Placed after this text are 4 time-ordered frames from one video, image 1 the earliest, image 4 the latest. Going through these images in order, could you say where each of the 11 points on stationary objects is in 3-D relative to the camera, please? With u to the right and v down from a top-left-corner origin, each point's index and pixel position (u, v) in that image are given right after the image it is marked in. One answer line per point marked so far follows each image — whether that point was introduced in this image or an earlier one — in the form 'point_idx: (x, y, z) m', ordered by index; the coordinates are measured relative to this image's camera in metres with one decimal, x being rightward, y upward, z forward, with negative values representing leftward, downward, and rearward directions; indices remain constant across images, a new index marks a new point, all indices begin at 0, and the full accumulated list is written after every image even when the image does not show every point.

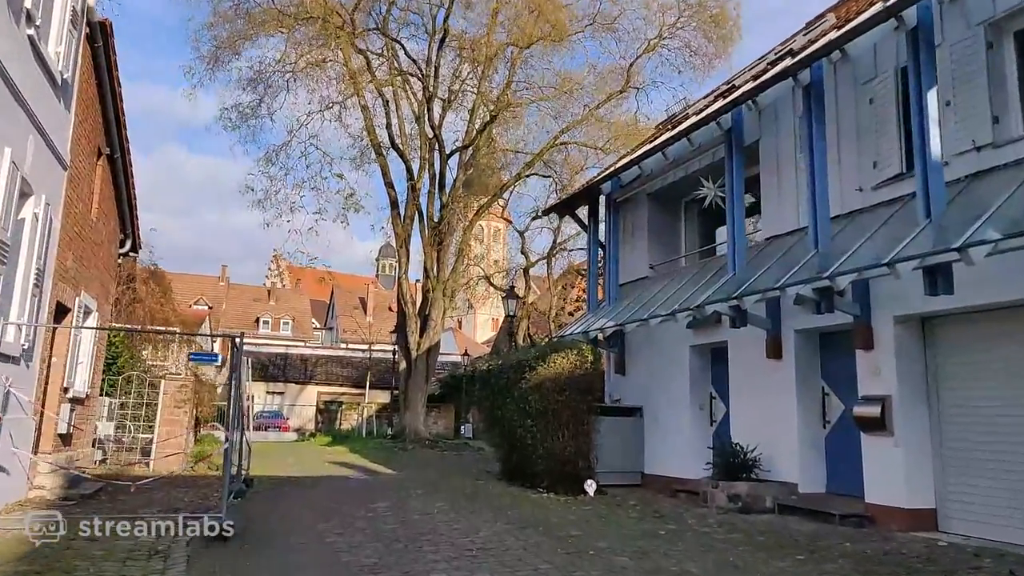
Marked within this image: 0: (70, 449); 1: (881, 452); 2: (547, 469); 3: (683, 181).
0: (-7.6, -2.8, +12.8) m
1: (+4.3, -1.9, +8.6) m
2: (+0.6, -3.0, +12.3) m
3: (+3.0, +1.9, +13.0) m
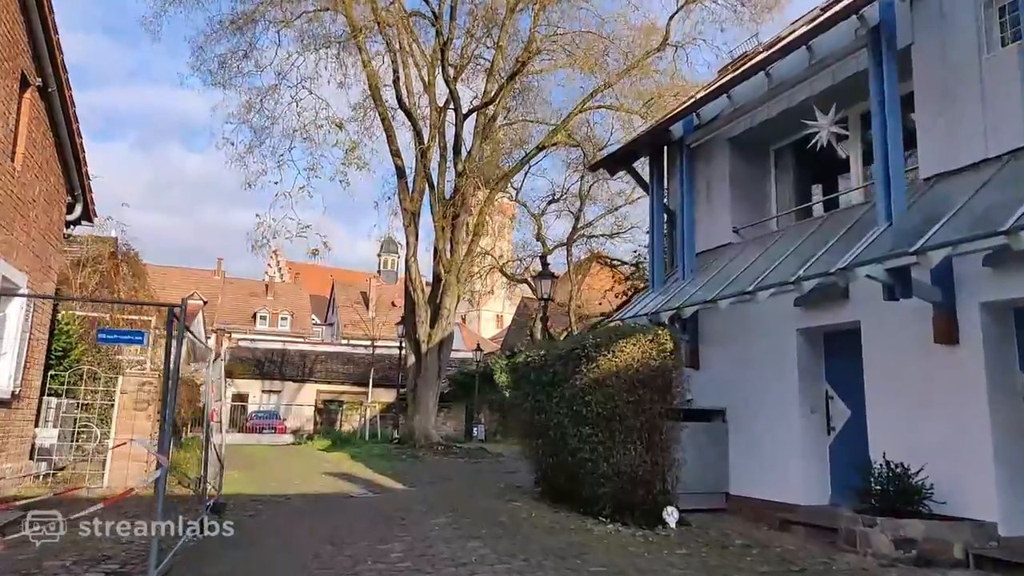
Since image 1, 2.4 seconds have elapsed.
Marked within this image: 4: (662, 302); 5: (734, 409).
0: (-7.0, -2.3, +9.8) m
1: (+4.9, -1.5, +5.6) m
2: (+1.2, -2.6, +9.4) m
3: (+3.7, +2.3, +10.0) m
4: (+2.2, -0.2, +10.9) m
5: (+3.1, -1.7, +10.4) m
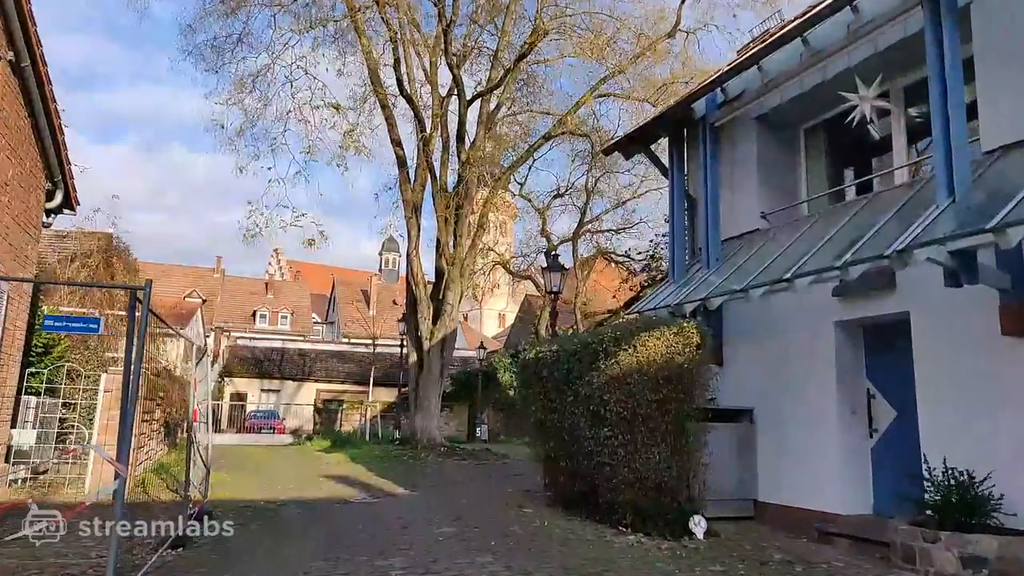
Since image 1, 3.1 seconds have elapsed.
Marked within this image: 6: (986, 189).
0: (-6.8, -2.2, +9.0) m
1: (+5.1, -1.3, +4.8) m
2: (+1.4, -2.4, +8.6) m
3: (+3.8, +2.5, +9.2) m
4: (+2.3, -0.1, +10.1) m
5: (+3.3, -1.6, +9.6) m
6: (+4.1, +0.9, +6.4) m
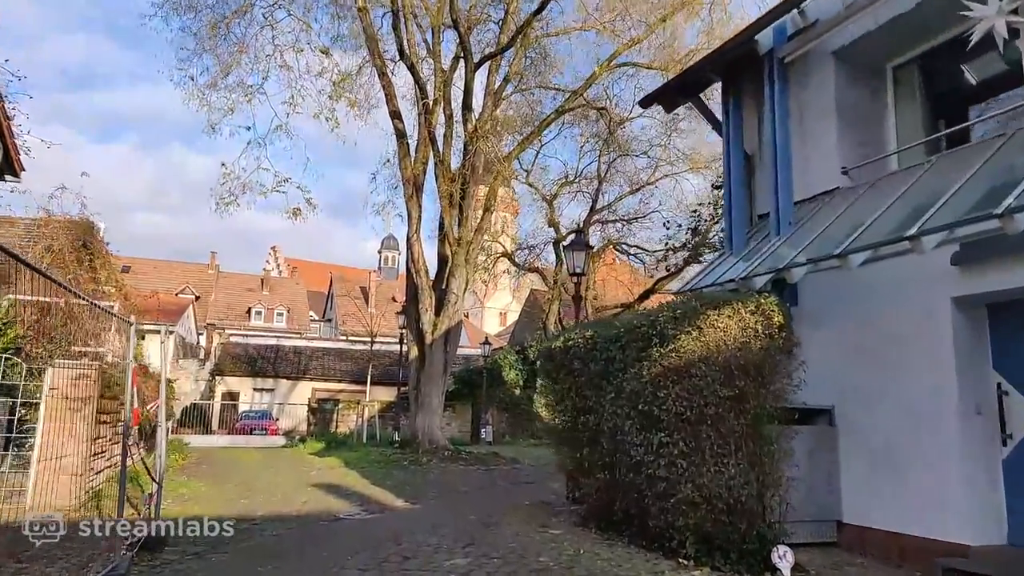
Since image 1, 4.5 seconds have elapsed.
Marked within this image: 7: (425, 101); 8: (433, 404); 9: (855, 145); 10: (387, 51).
0: (-6.6, -1.9, +7.2) m
1: (+5.3, -1.0, +2.9) m
2: (+1.7, -2.1, +6.7) m
3: (+4.1, +2.8, +7.4) m
4: (+2.6, +0.3, +8.2) m
5: (+3.5, -1.3, +7.7) m
6: (+4.4, +1.2, +4.6) m
7: (-2.2, +4.6, +18.5) m
8: (-2.1, -3.1, +19.9) m
9: (+3.8, +1.6, +8.3) m
10: (-3.0, +5.8, +18.3) m
